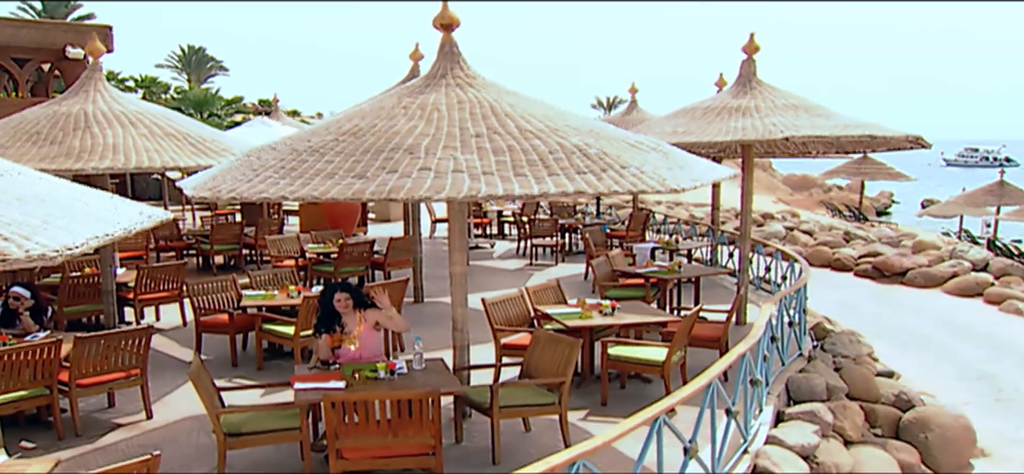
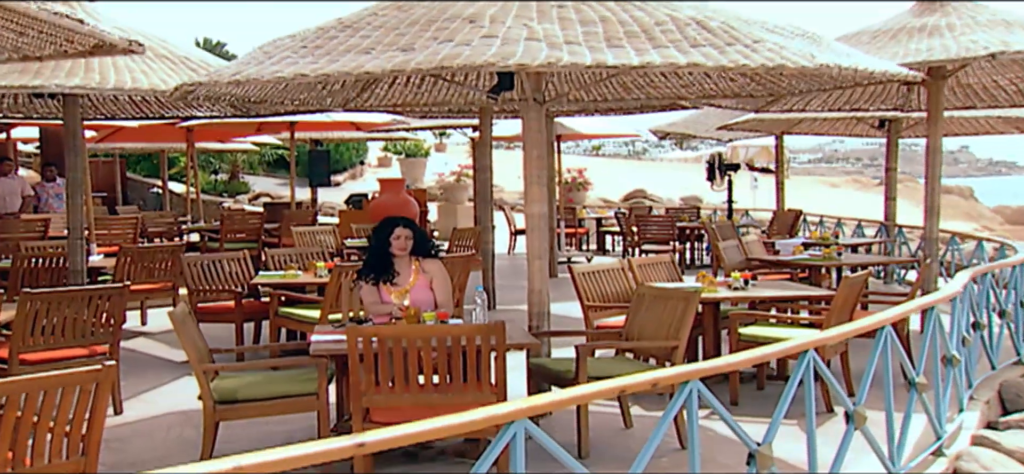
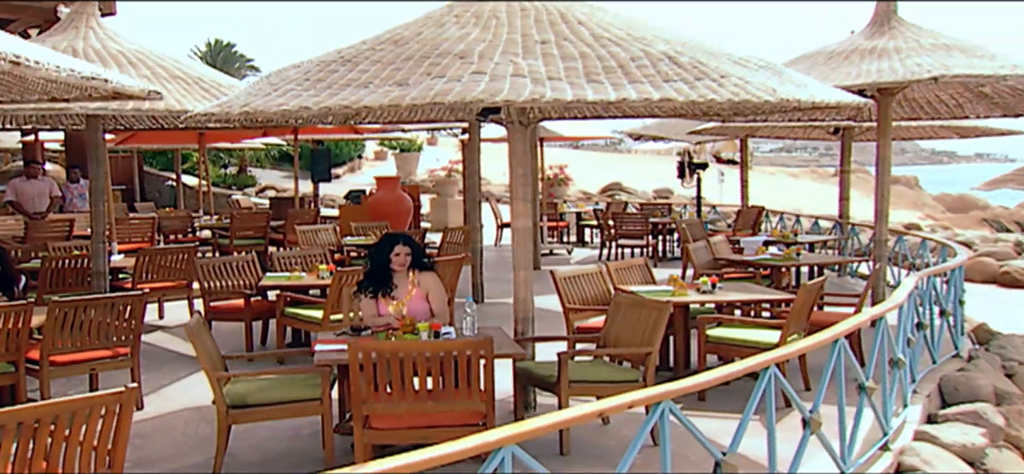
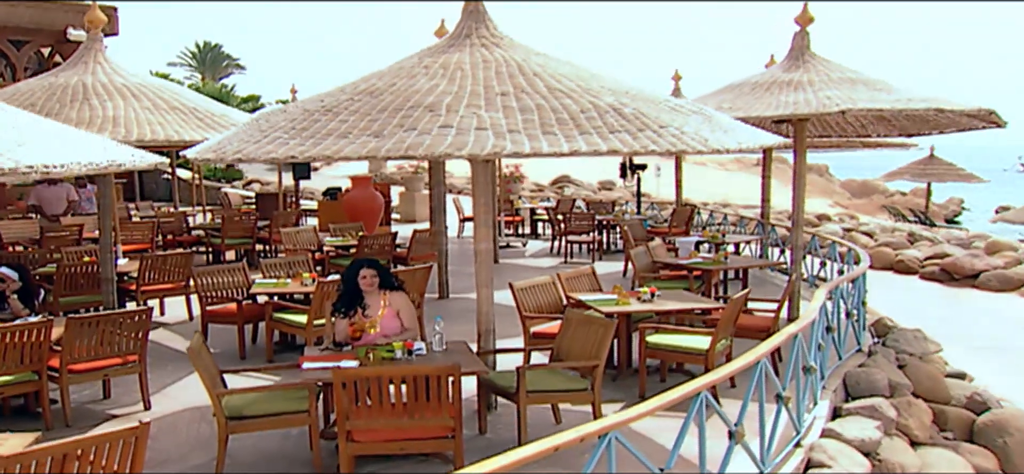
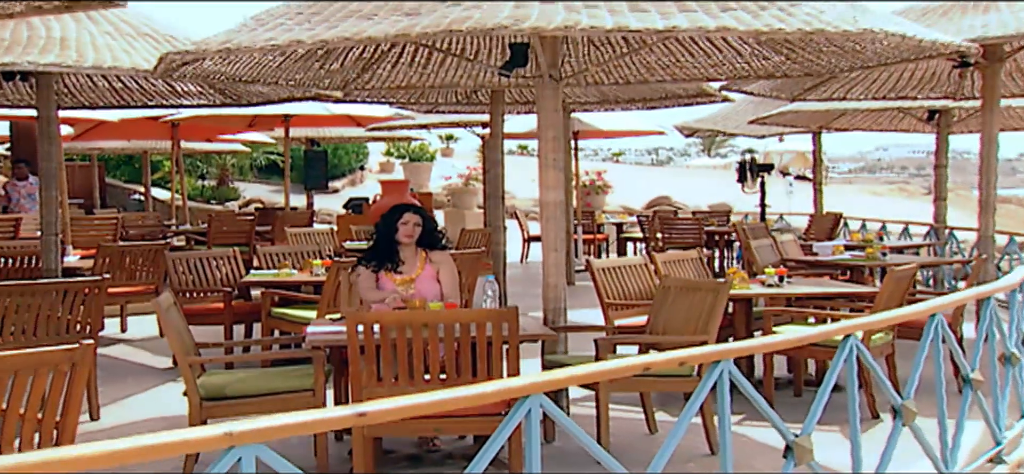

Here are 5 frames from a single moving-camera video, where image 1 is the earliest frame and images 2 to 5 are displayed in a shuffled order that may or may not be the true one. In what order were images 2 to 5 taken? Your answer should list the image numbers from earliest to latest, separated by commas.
4, 3, 2, 5
